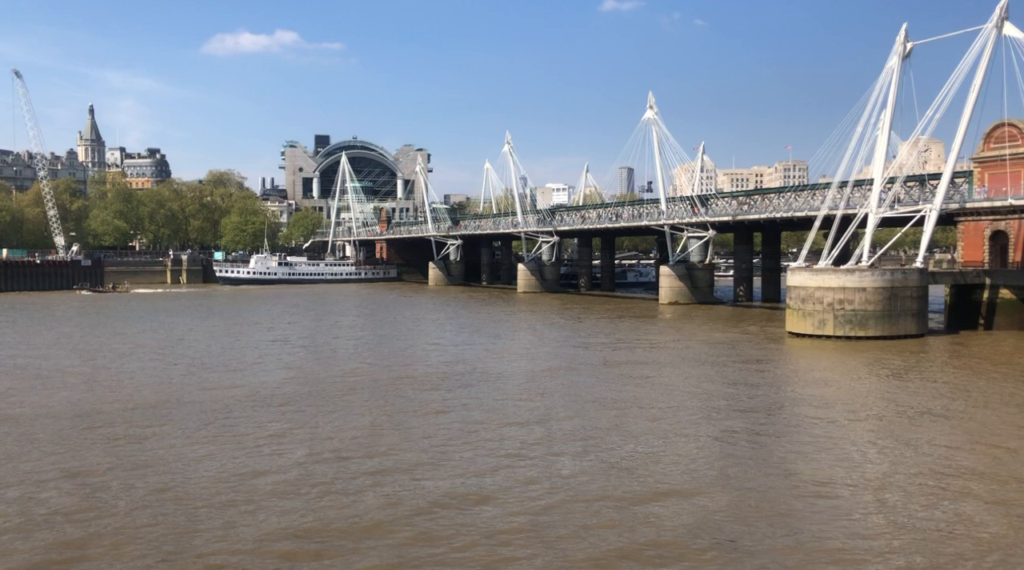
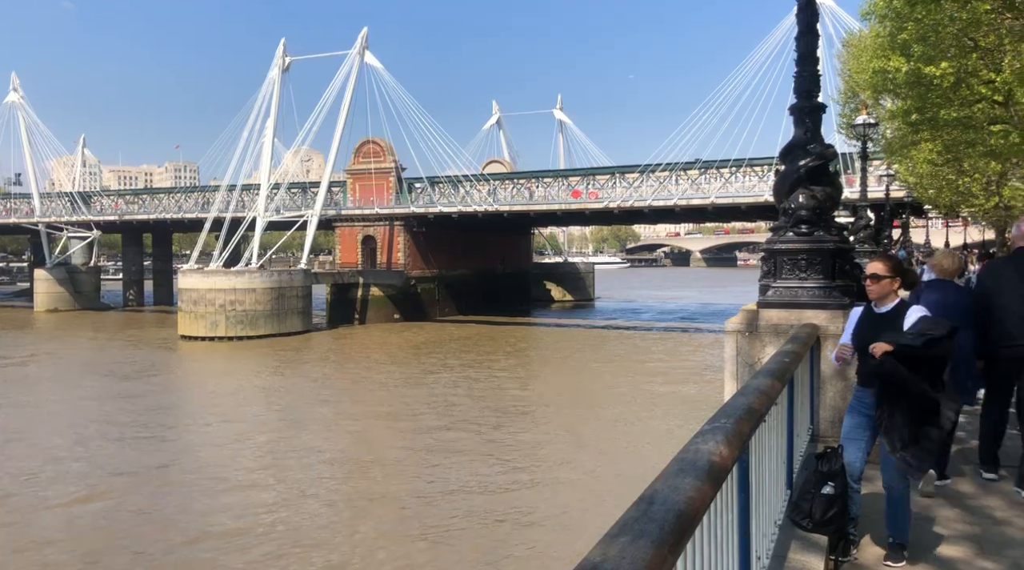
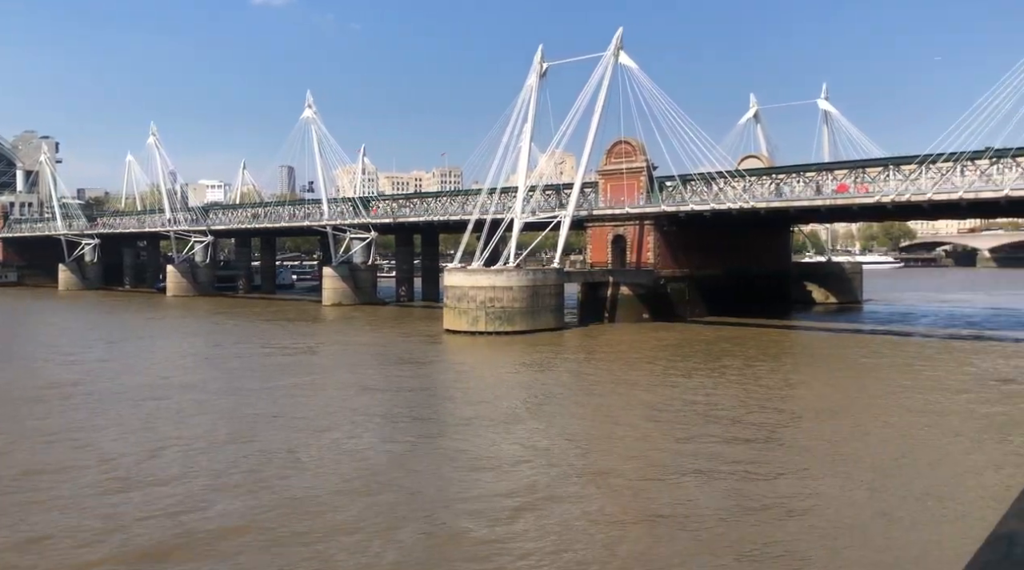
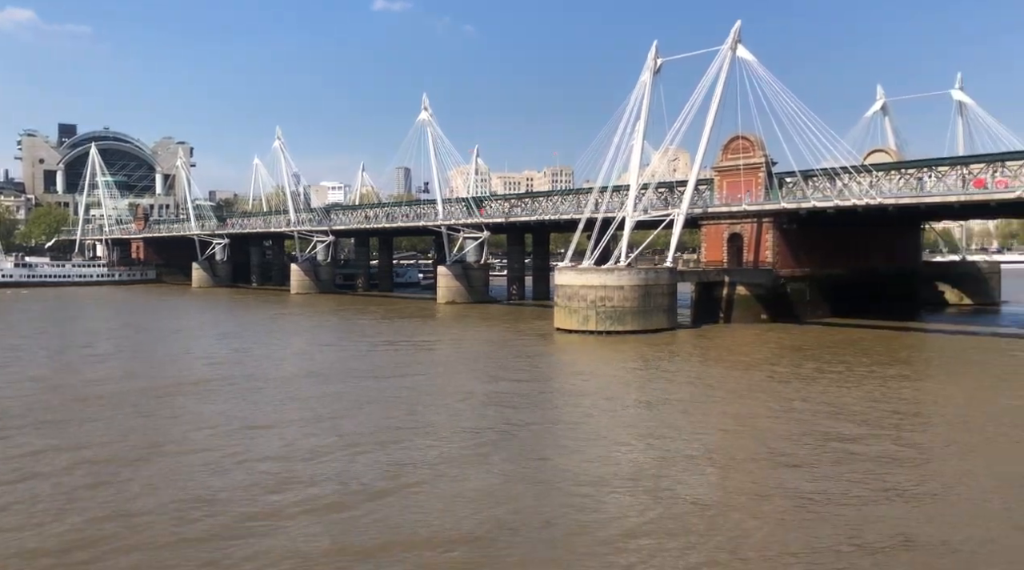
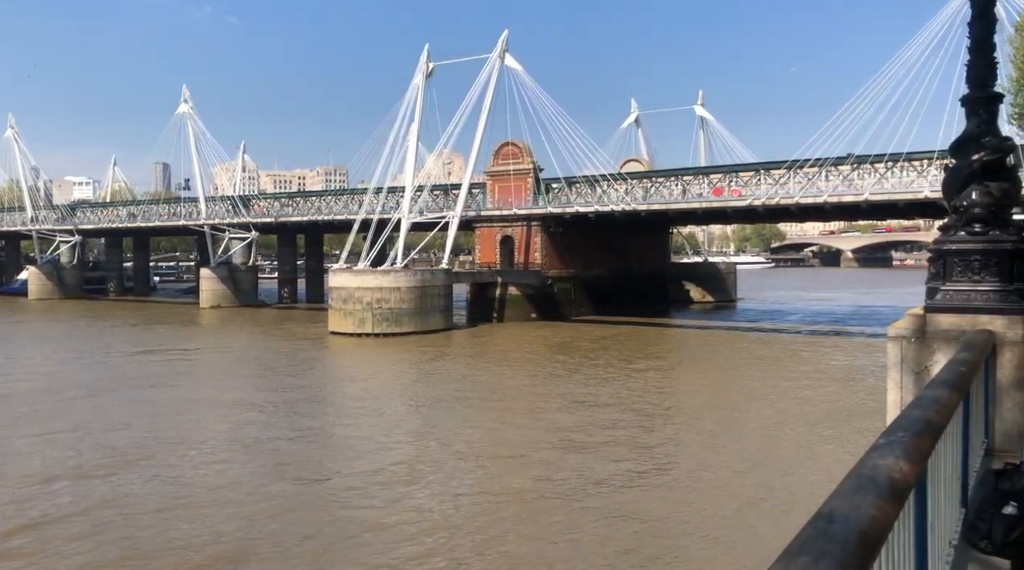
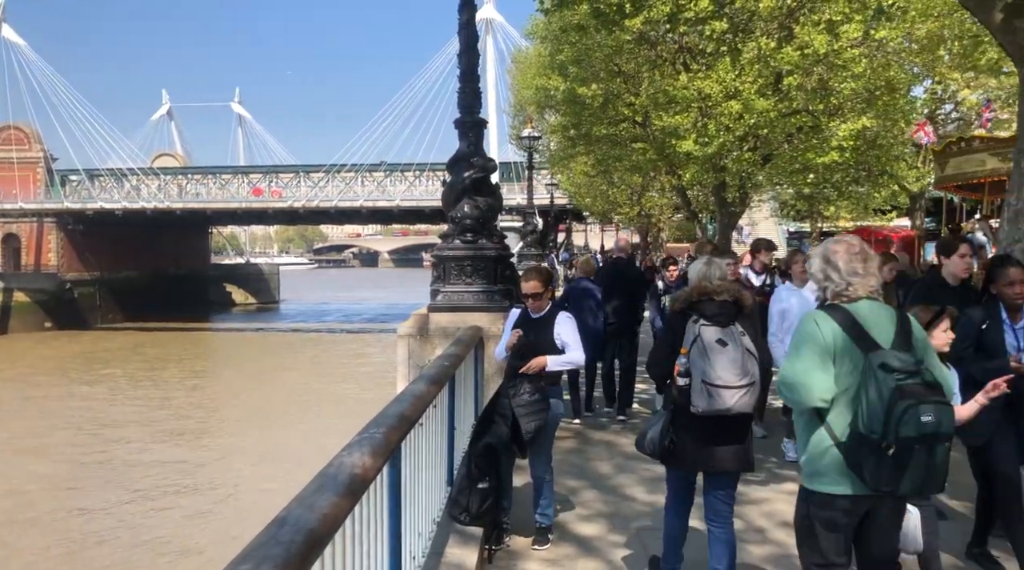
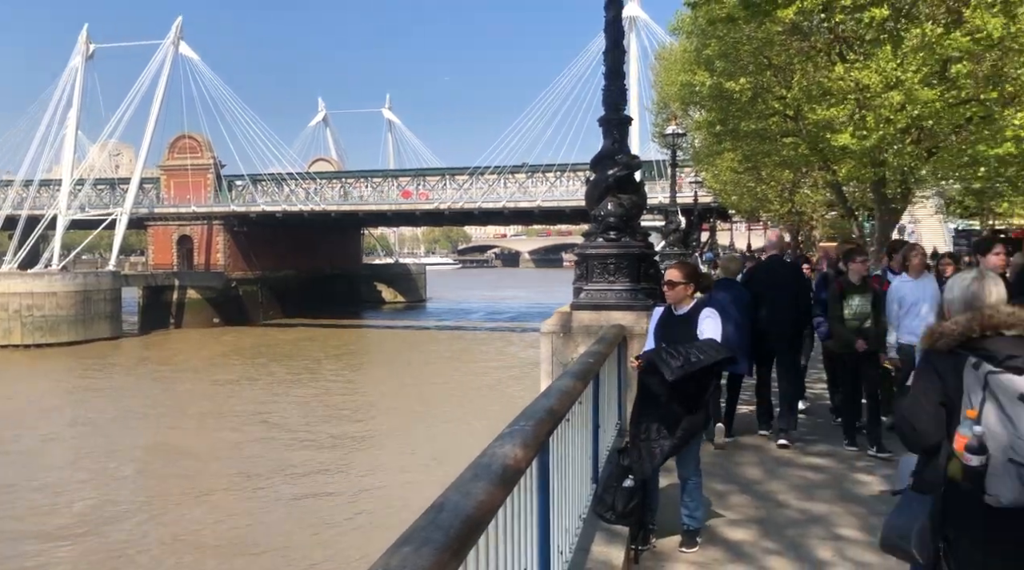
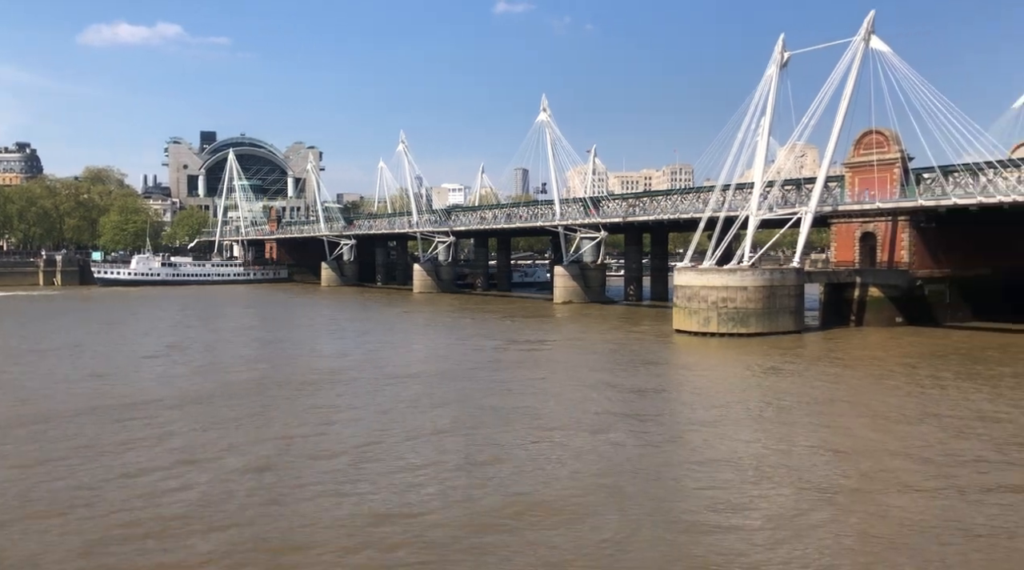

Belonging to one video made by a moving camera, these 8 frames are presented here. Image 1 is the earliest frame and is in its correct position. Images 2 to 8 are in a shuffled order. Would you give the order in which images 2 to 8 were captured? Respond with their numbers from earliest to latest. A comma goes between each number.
8, 4, 3, 5, 2, 7, 6
